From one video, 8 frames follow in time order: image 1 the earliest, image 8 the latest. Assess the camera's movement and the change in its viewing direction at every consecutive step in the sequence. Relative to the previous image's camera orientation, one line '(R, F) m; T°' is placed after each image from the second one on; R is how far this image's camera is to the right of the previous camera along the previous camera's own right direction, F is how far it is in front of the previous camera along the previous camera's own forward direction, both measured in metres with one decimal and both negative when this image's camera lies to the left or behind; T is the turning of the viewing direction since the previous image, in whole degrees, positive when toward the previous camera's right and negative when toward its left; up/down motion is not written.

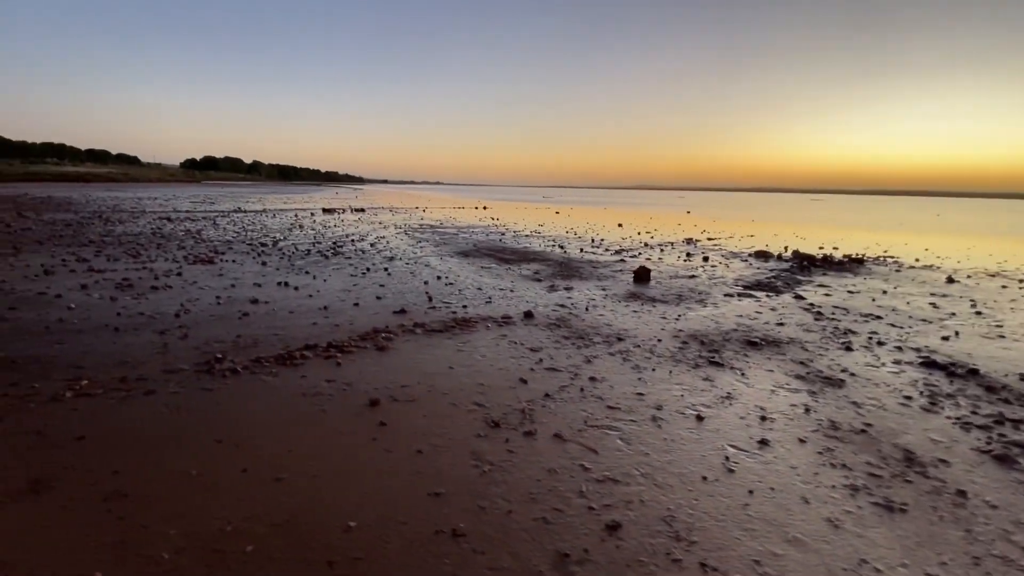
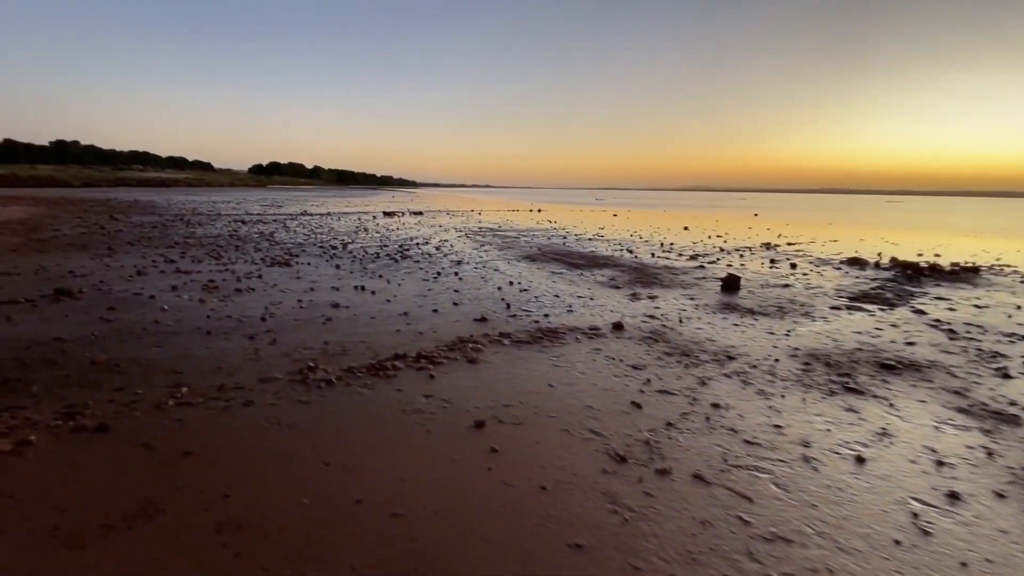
(-0.9, +0.6) m; -6°
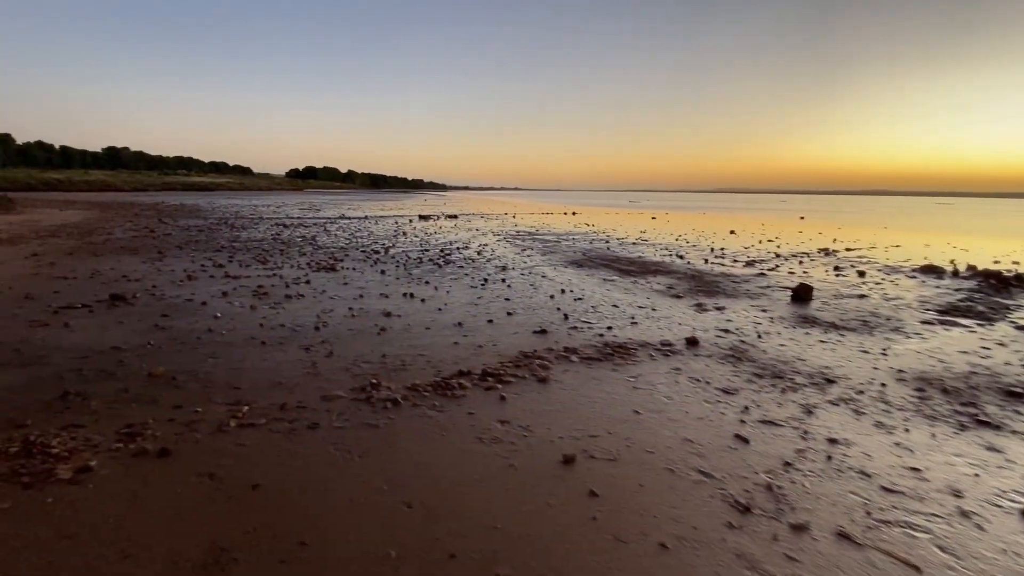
(-0.7, +0.6) m; -3°
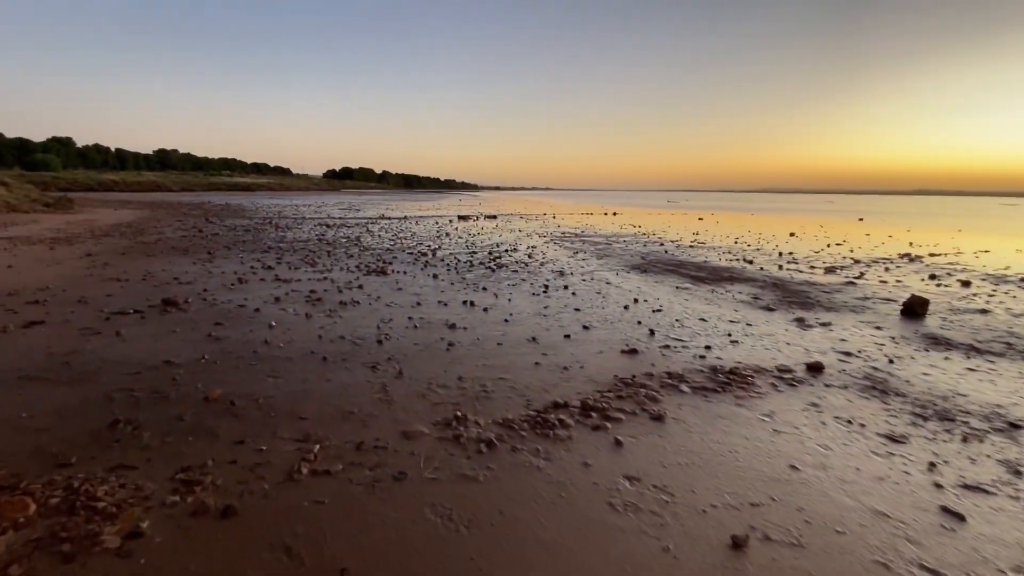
(-1.0, +1.1) m; -4°
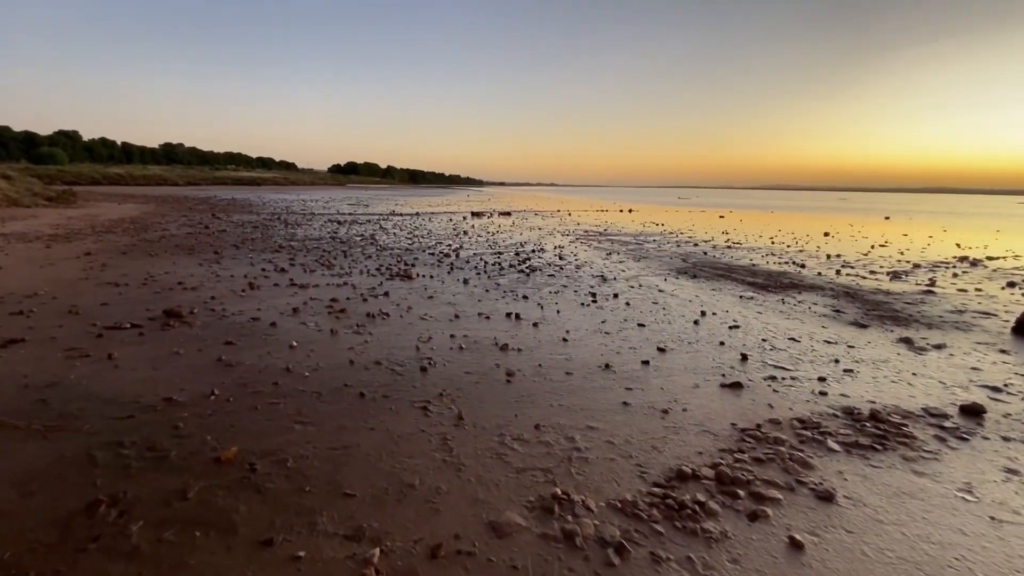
(-1.0, +1.5) m; 0°
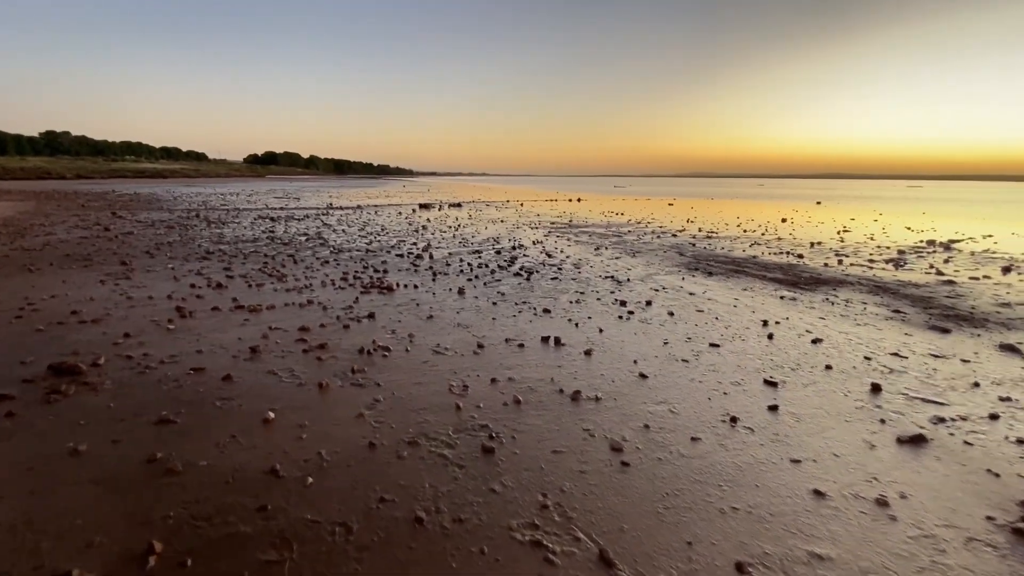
(-1.6, +2.4) m; +8°
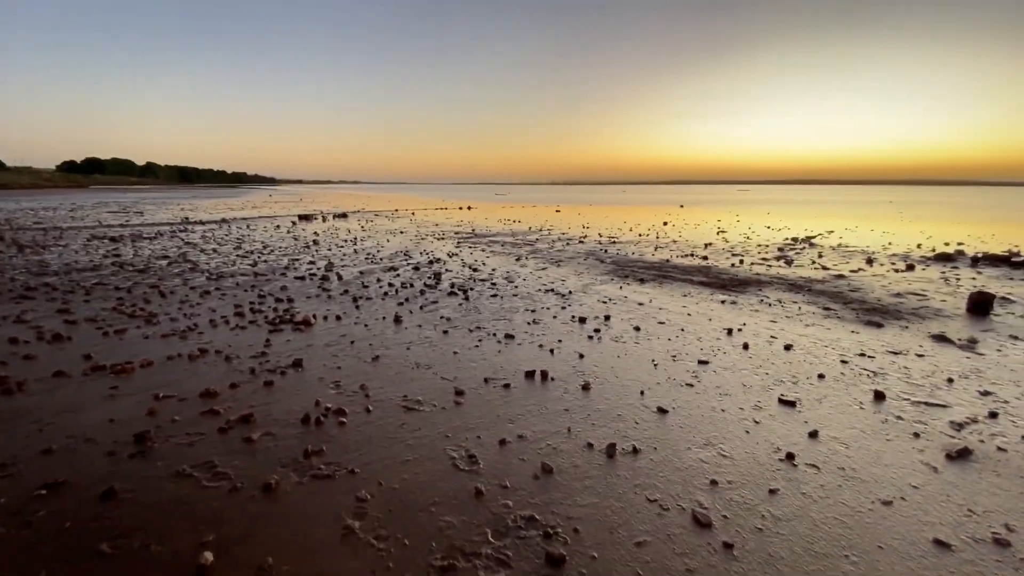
(-1.2, +1.4) m; +14°
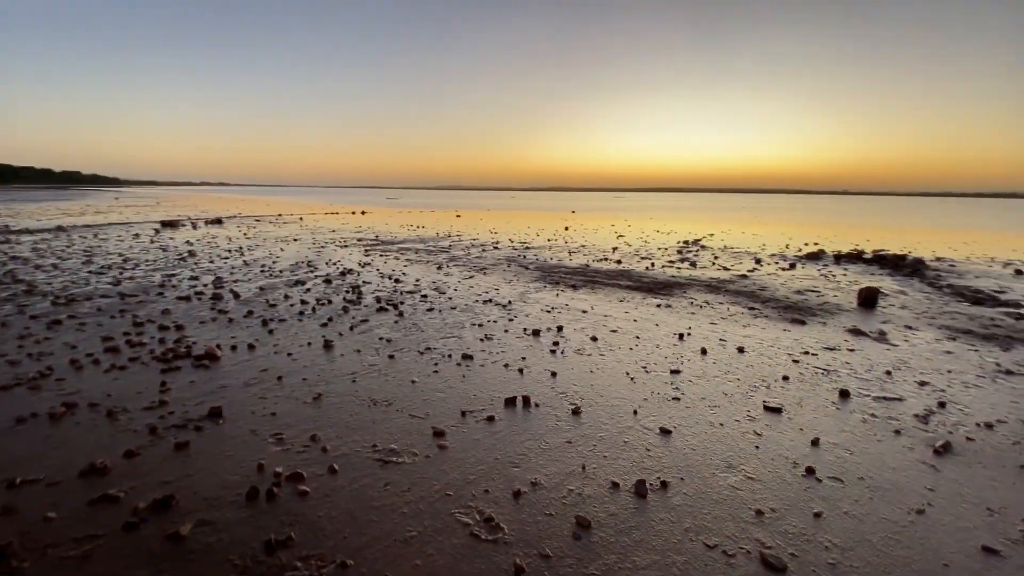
(-1.0, +0.9) m; +13°
